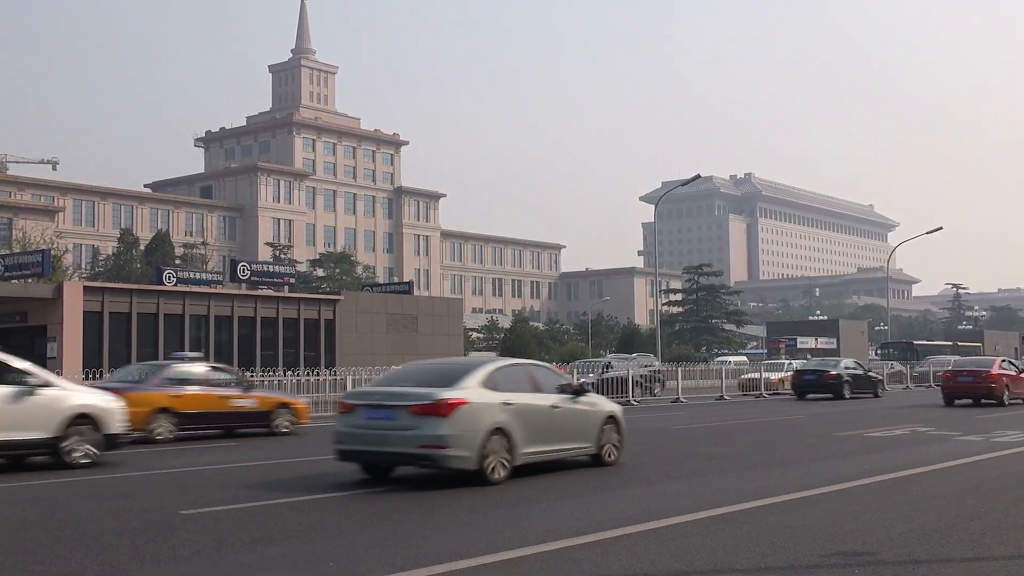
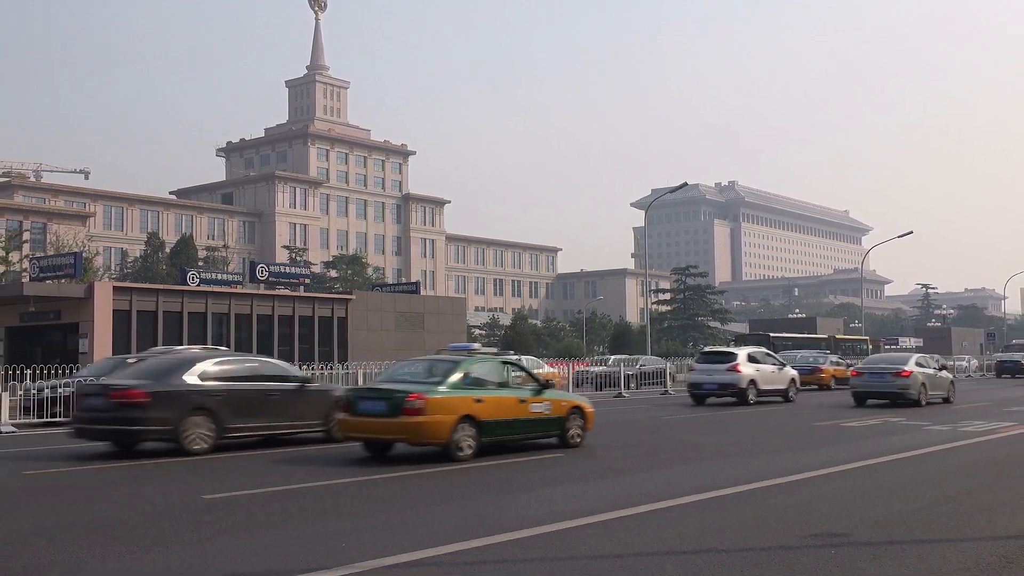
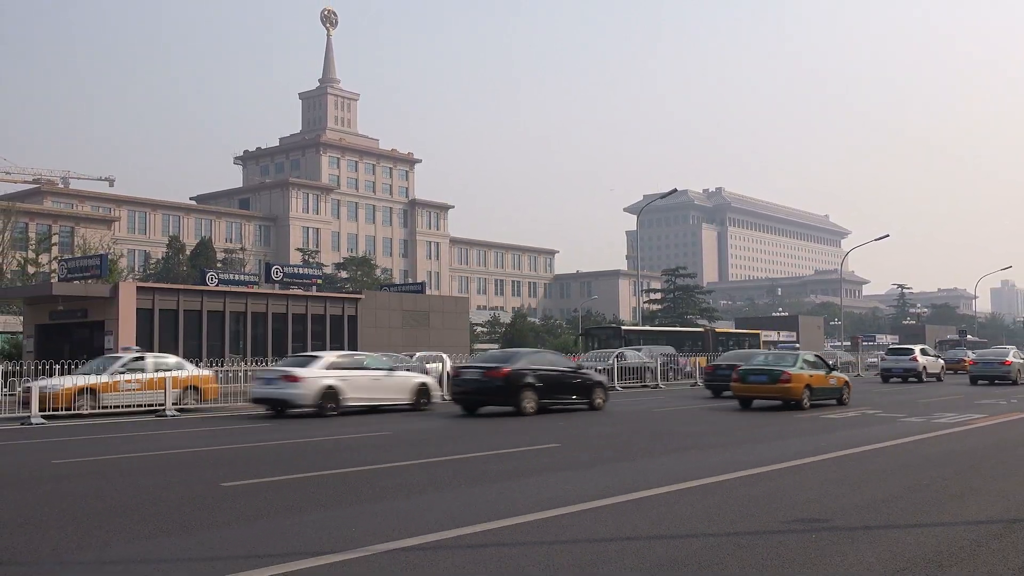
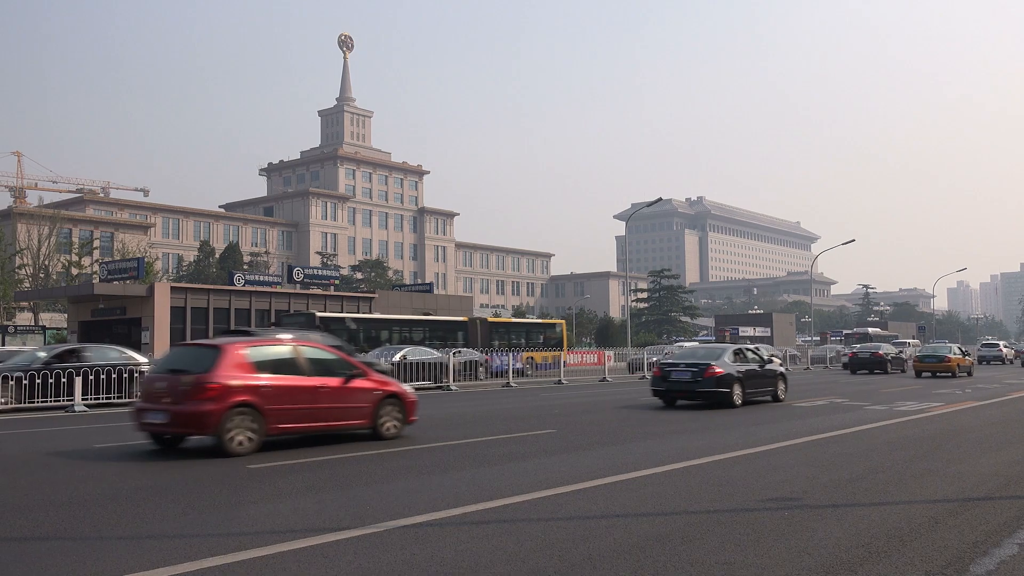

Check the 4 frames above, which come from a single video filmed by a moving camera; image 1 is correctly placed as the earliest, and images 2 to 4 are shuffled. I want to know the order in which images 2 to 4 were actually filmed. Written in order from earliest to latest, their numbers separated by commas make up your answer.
2, 3, 4
